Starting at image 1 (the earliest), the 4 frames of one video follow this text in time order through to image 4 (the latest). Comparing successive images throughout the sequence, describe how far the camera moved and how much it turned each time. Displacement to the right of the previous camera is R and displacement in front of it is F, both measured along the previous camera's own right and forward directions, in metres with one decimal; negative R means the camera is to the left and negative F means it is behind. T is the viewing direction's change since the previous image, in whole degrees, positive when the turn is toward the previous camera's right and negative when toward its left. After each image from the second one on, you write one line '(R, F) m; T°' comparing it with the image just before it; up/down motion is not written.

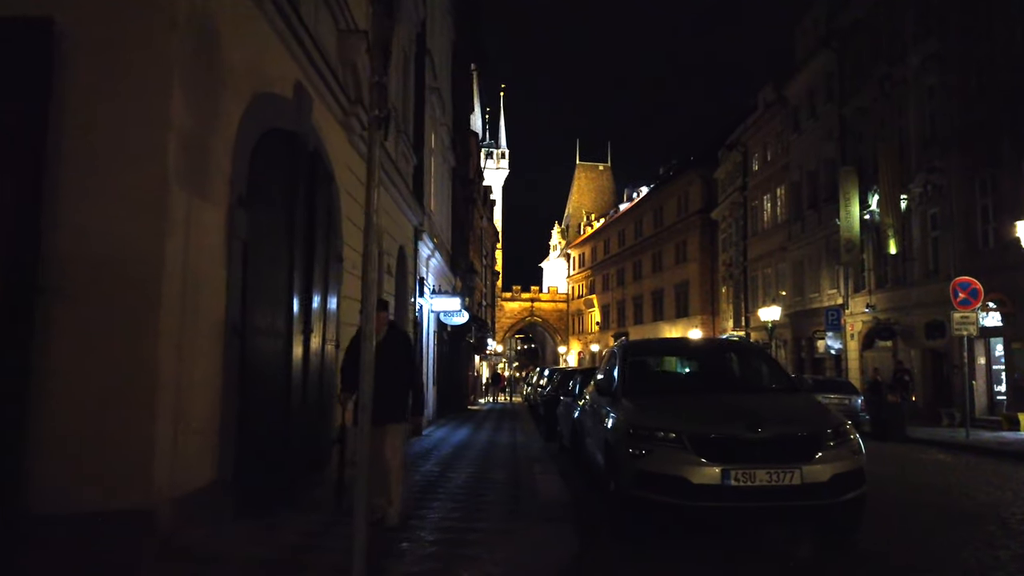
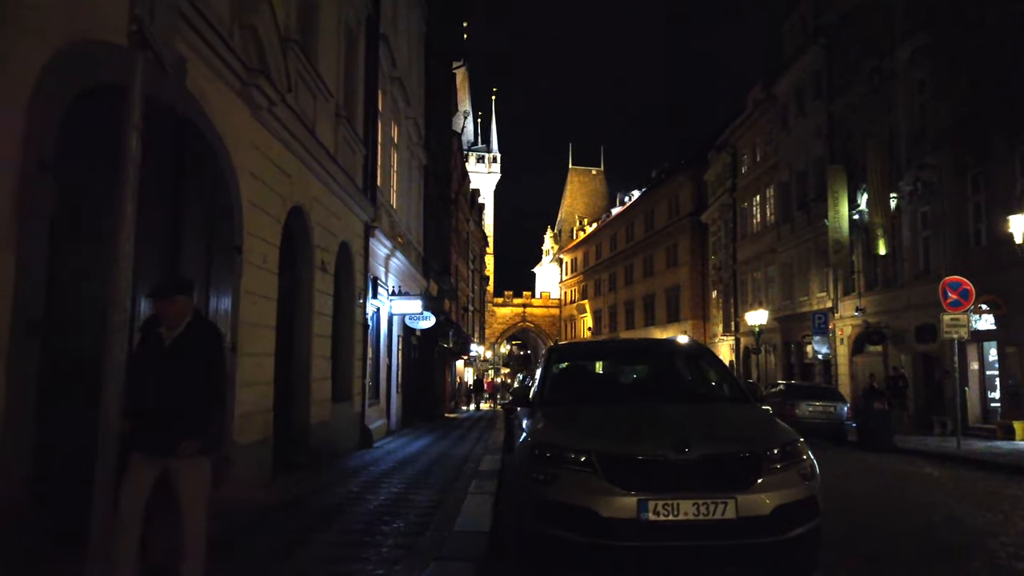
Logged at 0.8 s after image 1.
(+0.9, +1.2) m; 0°
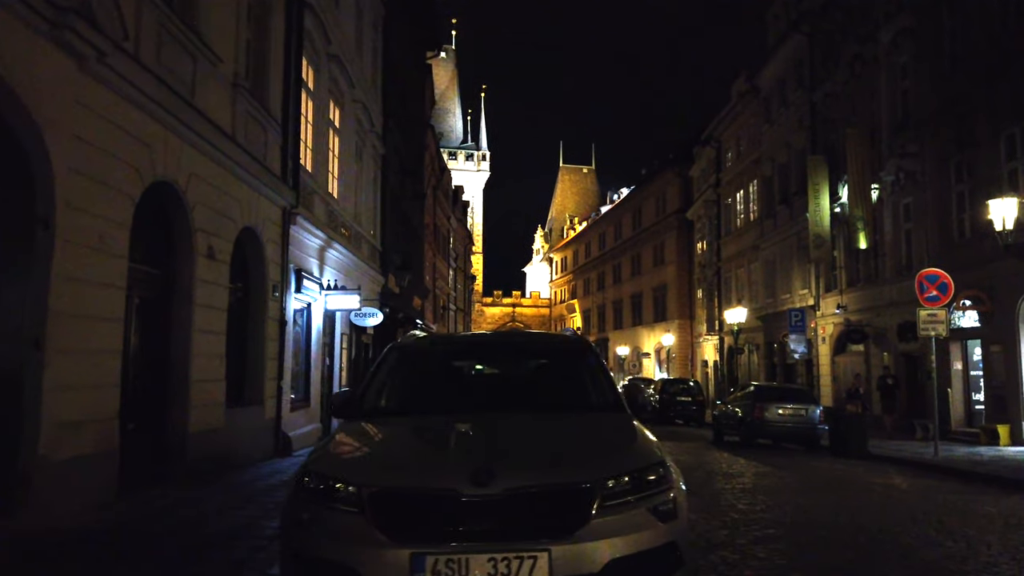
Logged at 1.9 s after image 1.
(+1.3, +1.4) m; 0°
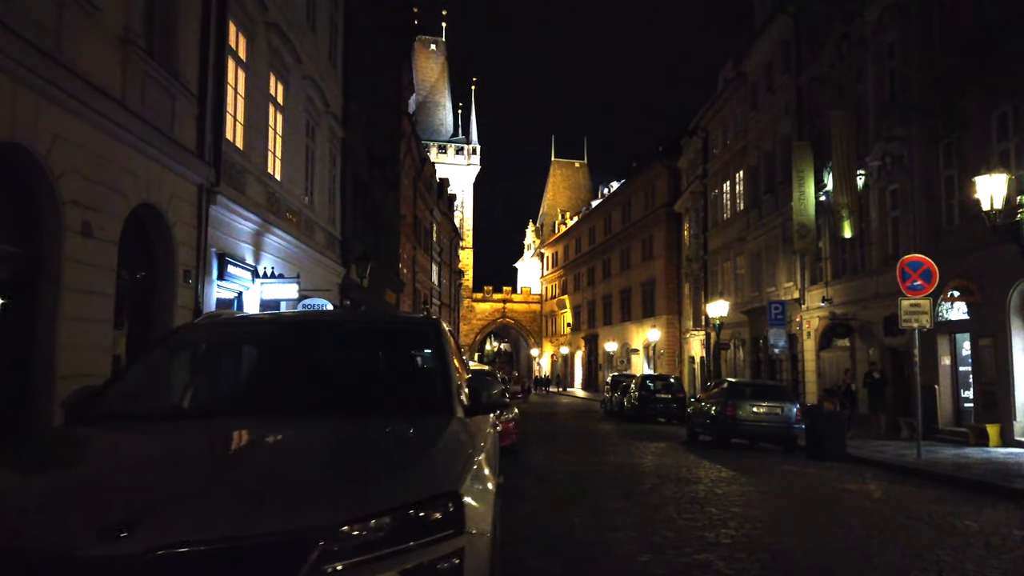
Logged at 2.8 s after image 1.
(+1.0, +1.3) m; 0°
